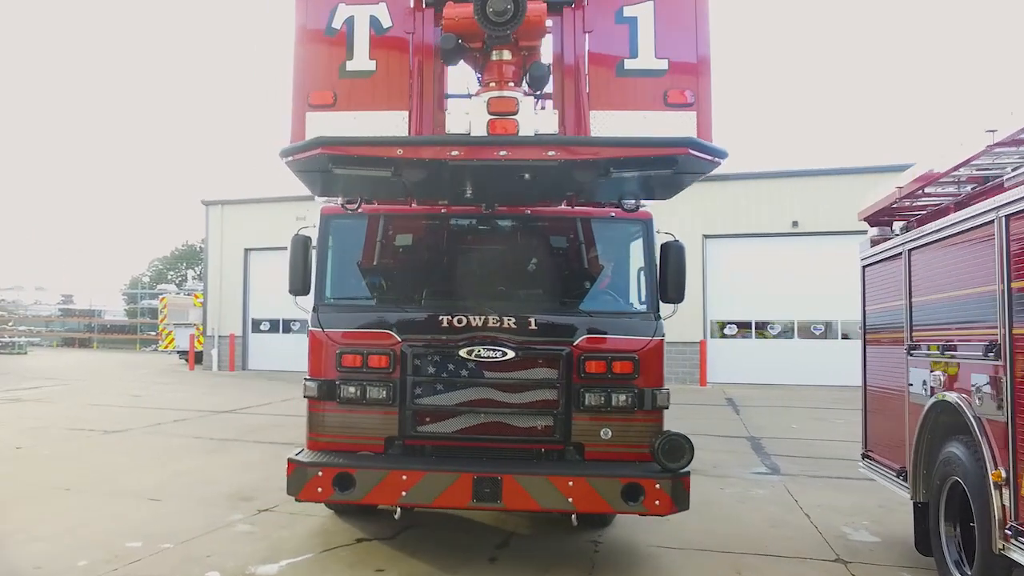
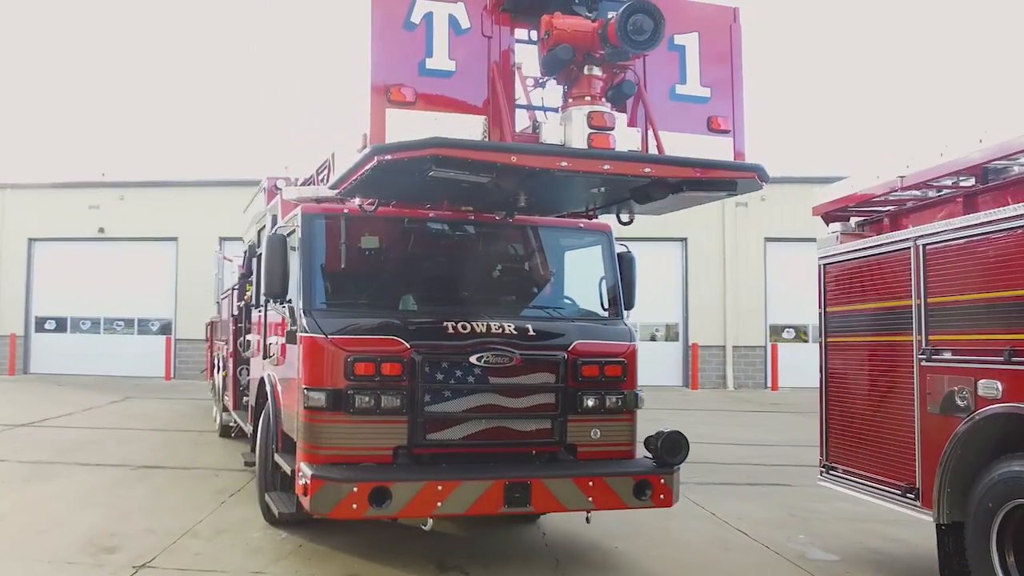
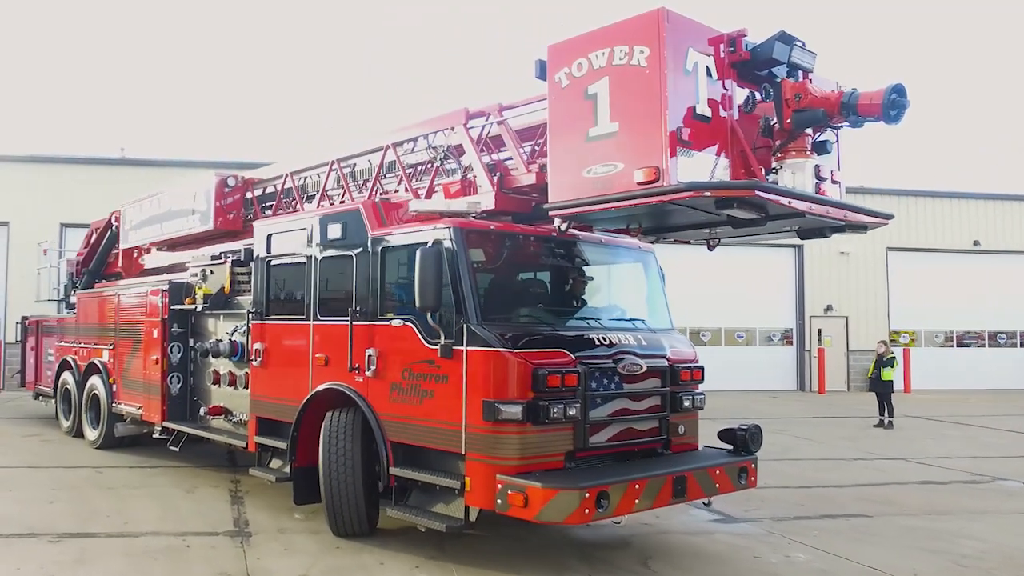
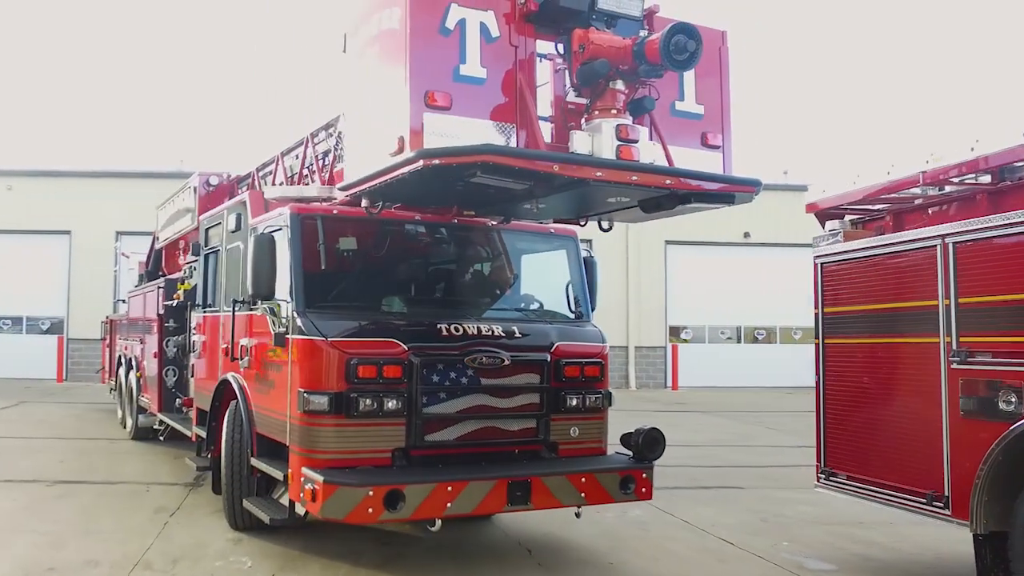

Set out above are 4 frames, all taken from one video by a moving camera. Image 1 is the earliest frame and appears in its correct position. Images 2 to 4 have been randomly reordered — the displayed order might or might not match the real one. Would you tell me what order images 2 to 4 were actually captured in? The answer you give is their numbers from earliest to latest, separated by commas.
2, 4, 3
